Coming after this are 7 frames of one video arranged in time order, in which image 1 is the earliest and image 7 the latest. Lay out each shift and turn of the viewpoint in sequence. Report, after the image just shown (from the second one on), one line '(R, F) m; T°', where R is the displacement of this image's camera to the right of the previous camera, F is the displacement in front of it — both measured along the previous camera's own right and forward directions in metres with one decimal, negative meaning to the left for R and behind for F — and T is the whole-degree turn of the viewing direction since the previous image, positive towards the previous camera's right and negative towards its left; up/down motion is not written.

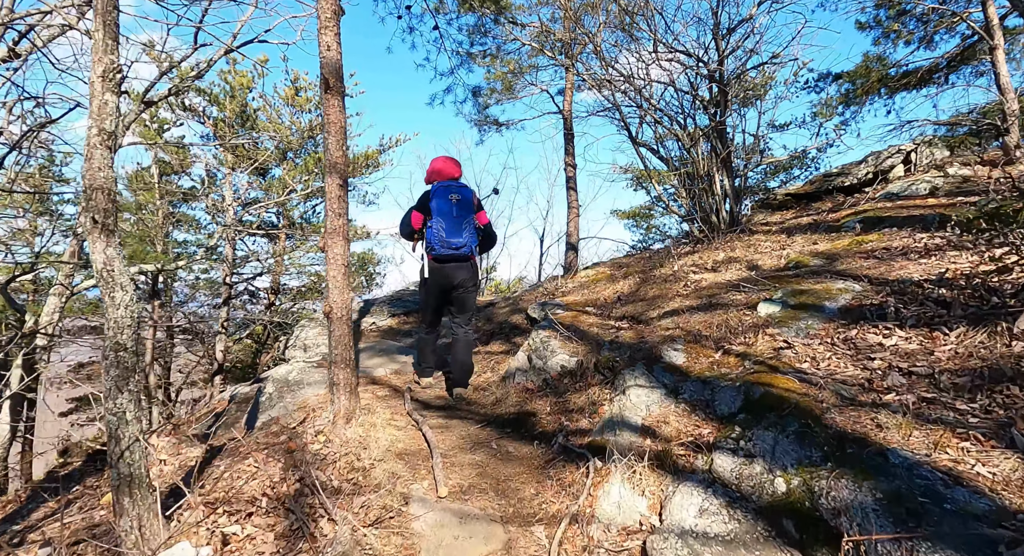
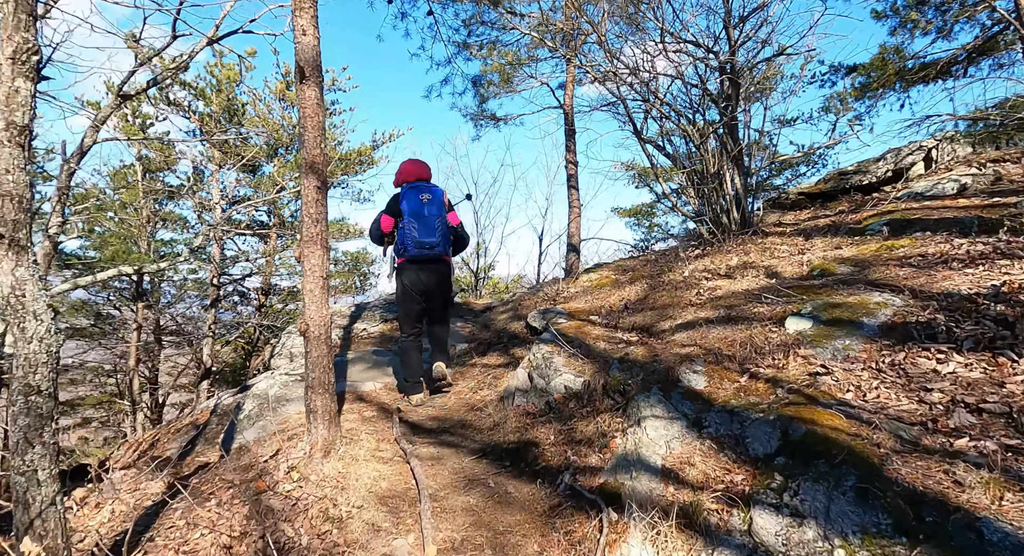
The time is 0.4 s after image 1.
(0.0, +0.4) m; 0°
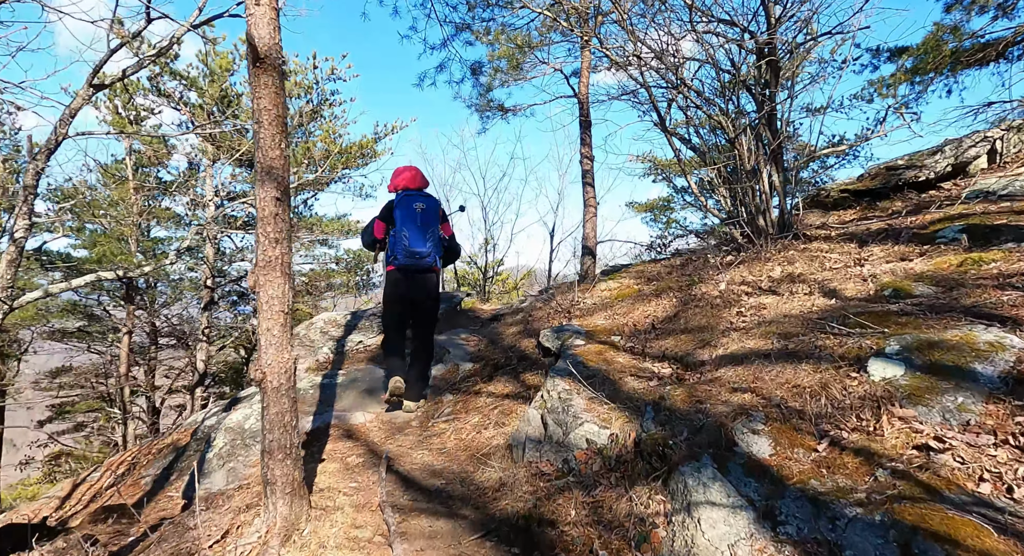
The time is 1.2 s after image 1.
(0.0, +0.7) m; -1°
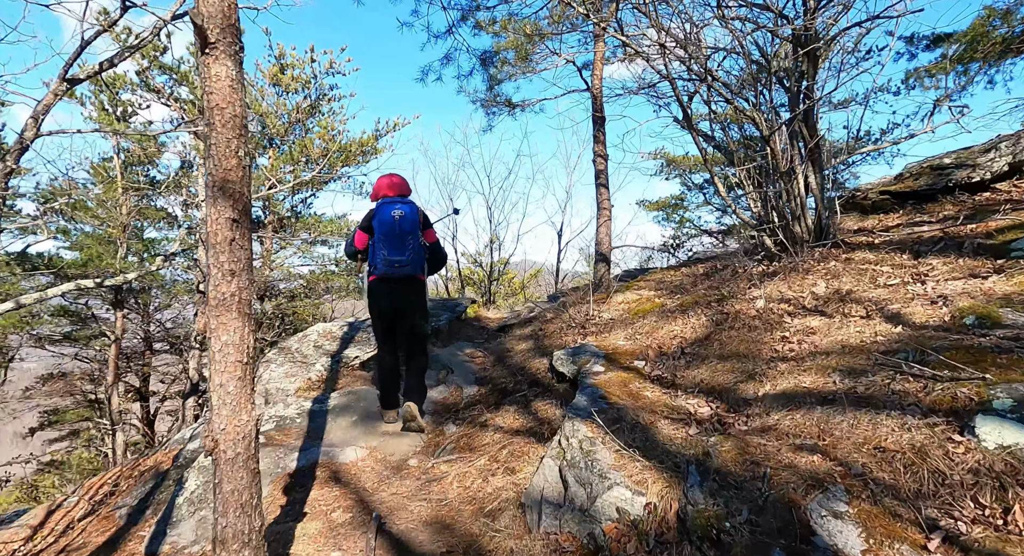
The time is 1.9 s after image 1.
(0.0, +0.6) m; 0°
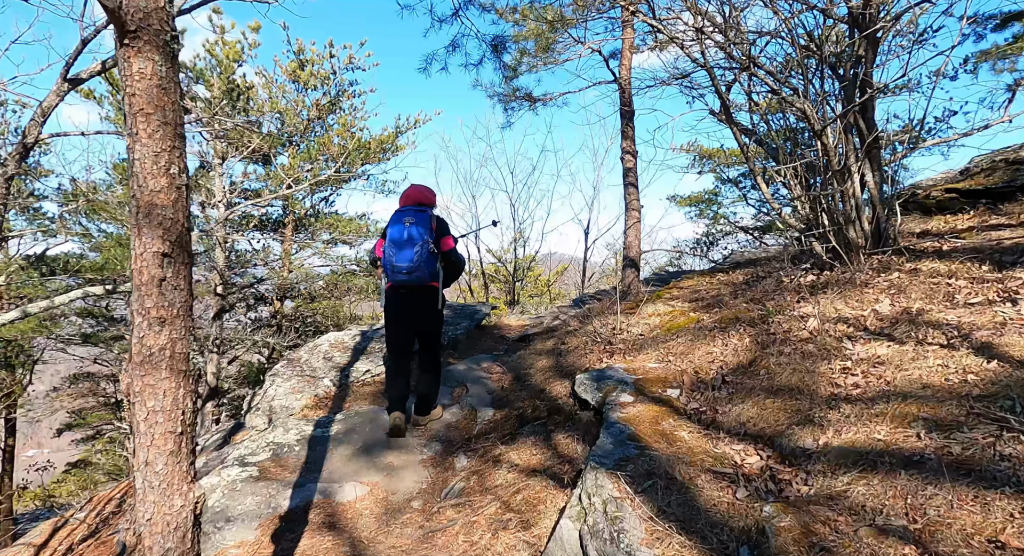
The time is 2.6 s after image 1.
(+0.1, +0.5) m; -3°
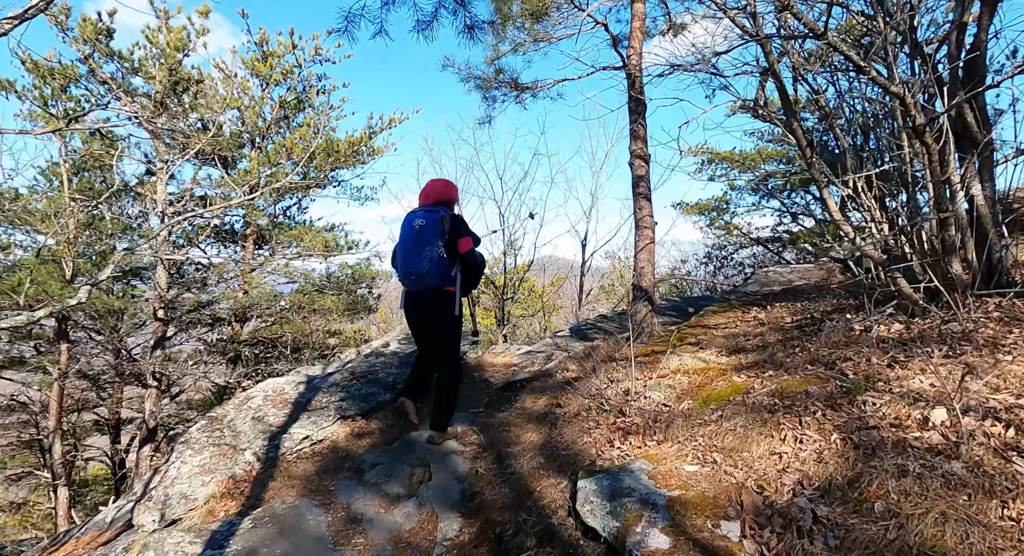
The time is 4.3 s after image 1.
(+0.1, +1.4) m; +1°
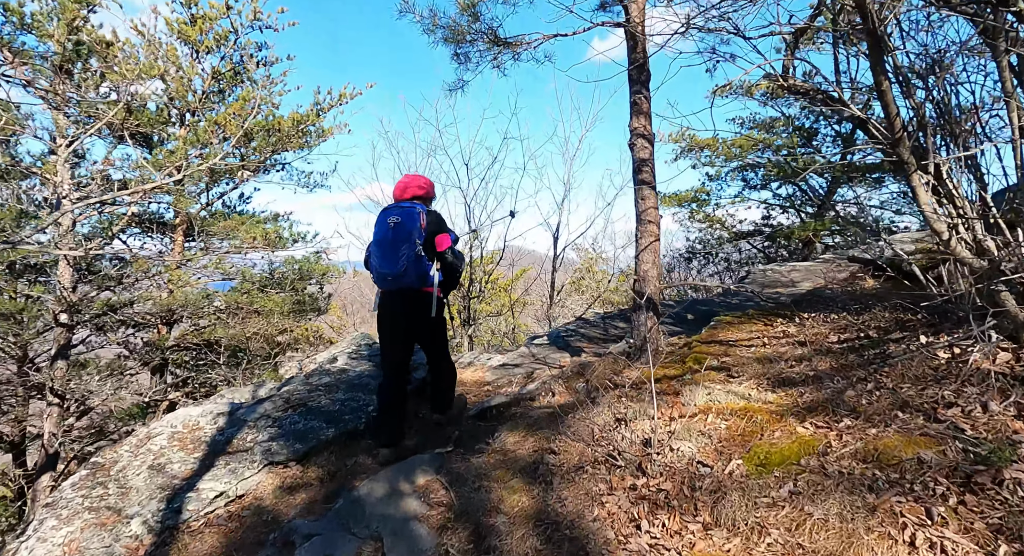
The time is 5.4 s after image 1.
(-0.1, +1.1) m; +4°
